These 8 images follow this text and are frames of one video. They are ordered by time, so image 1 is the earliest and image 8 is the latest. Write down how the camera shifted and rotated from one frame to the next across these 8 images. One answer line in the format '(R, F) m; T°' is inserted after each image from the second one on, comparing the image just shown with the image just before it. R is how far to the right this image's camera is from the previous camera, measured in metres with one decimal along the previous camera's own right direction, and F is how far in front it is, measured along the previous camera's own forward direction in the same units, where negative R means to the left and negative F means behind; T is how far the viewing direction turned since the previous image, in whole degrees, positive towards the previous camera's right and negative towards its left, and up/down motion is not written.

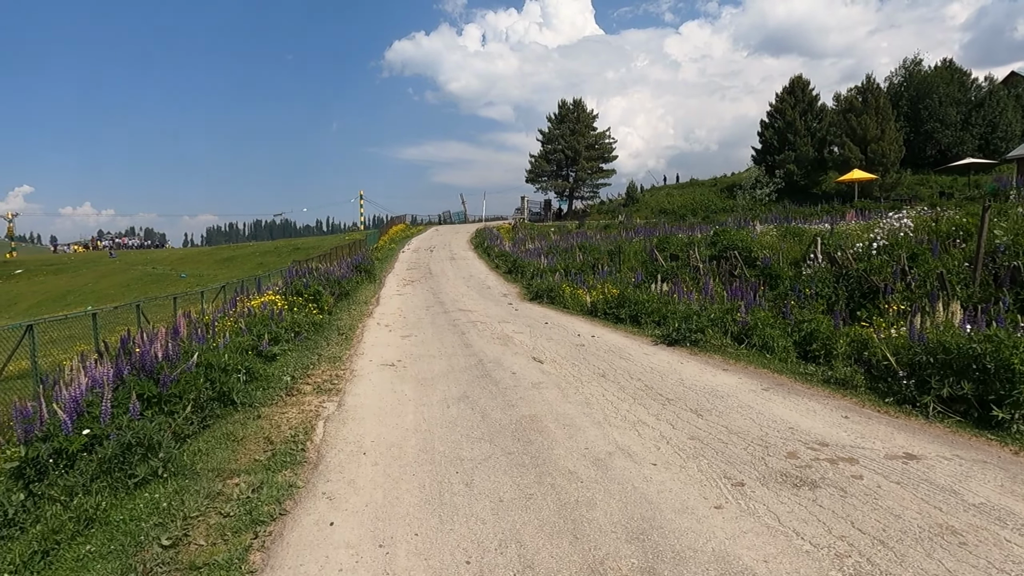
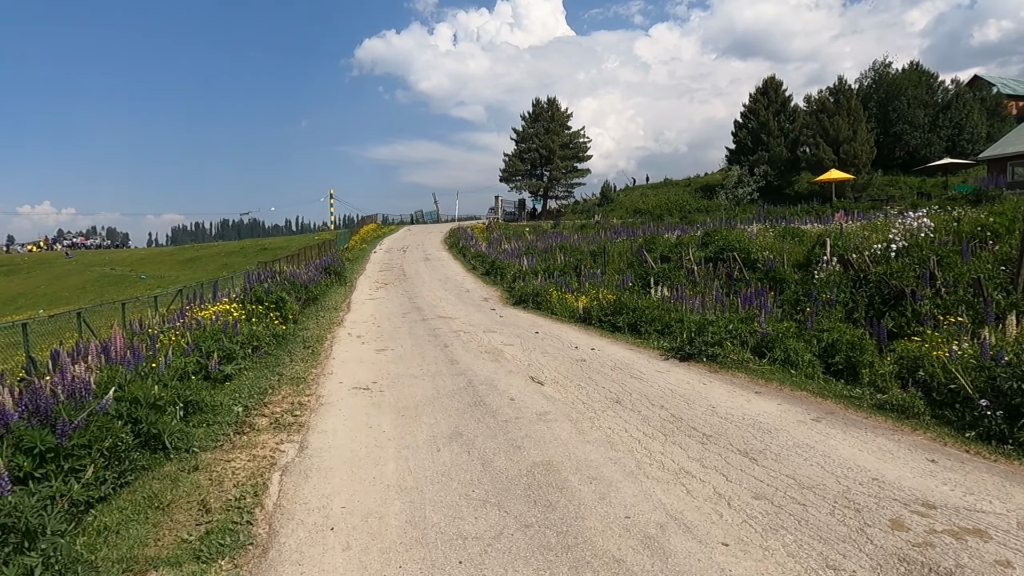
(-0.2, +1.2) m; +2°
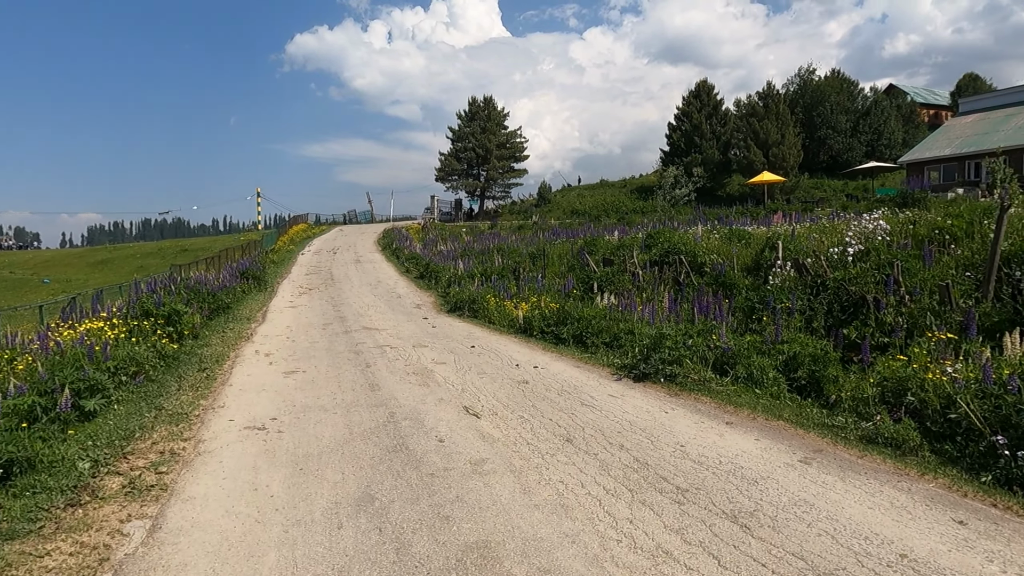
(+0.1, +1.1) m; +5°
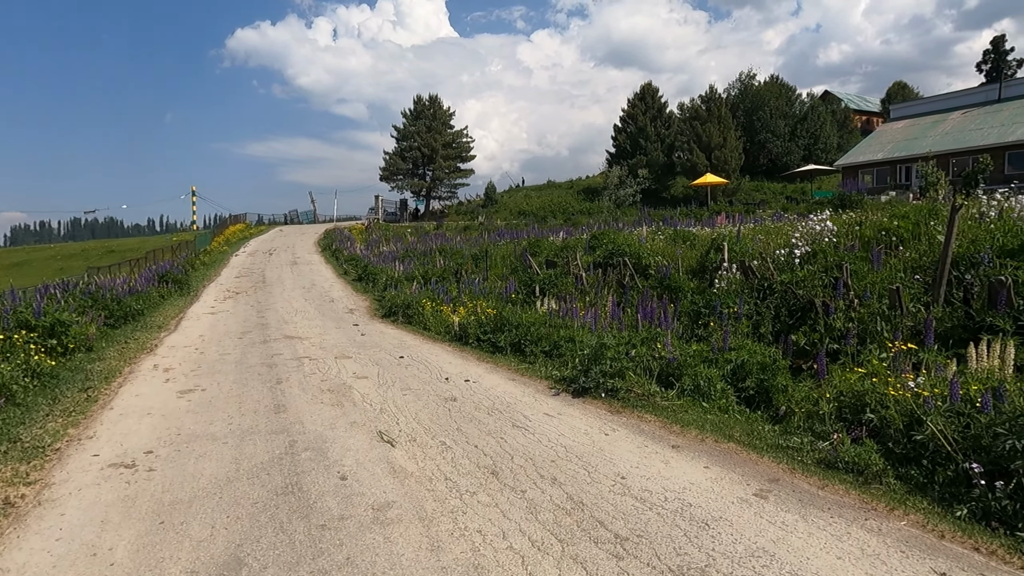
(+0.2, +0.7) m; +4°
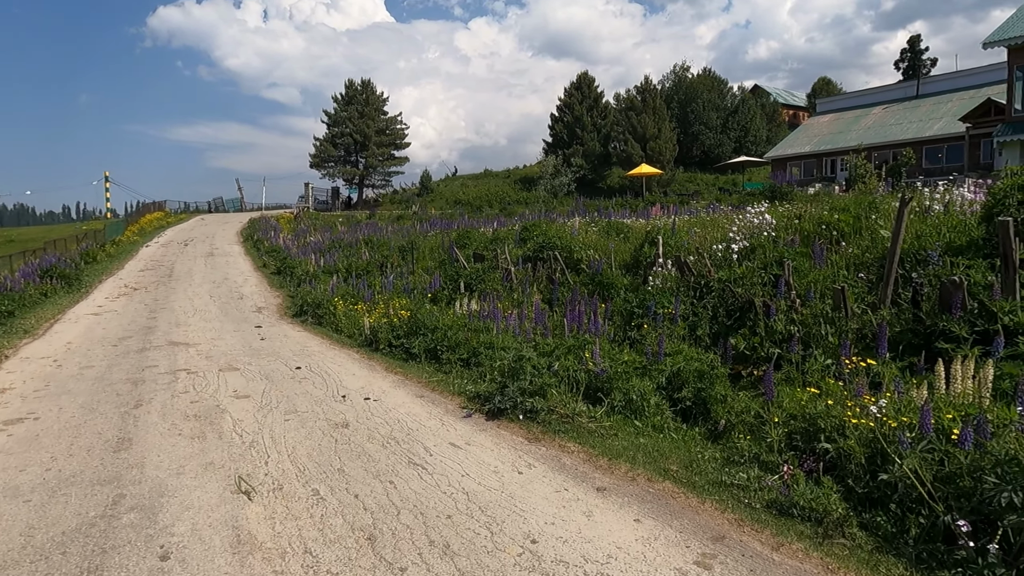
(+0.3, +1.0) m; +5°
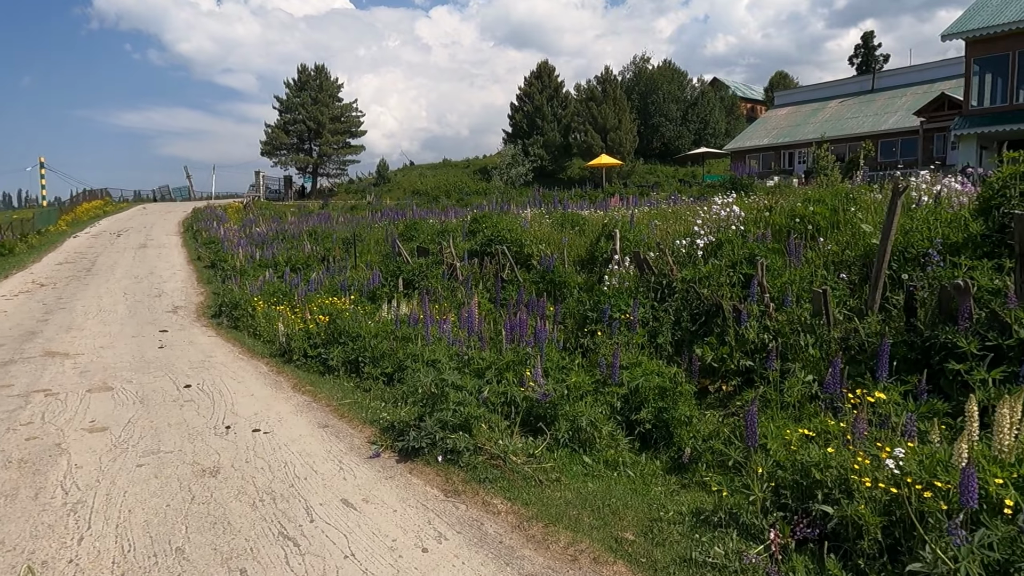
(+0.3, +1.1) m; +3°
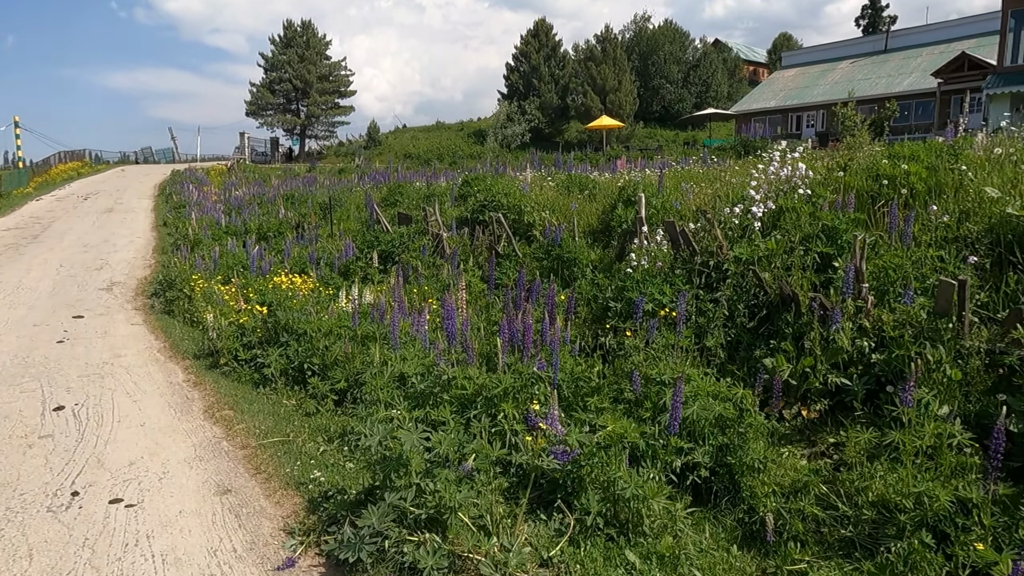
(0.0, +1.9) m; 0°
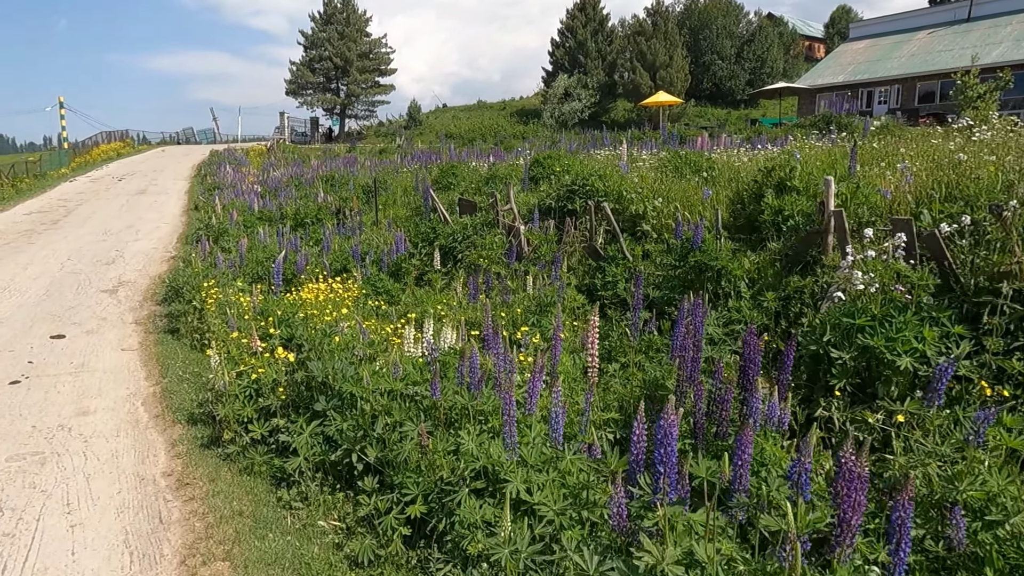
(-0.7, +2.2) m; -3°
